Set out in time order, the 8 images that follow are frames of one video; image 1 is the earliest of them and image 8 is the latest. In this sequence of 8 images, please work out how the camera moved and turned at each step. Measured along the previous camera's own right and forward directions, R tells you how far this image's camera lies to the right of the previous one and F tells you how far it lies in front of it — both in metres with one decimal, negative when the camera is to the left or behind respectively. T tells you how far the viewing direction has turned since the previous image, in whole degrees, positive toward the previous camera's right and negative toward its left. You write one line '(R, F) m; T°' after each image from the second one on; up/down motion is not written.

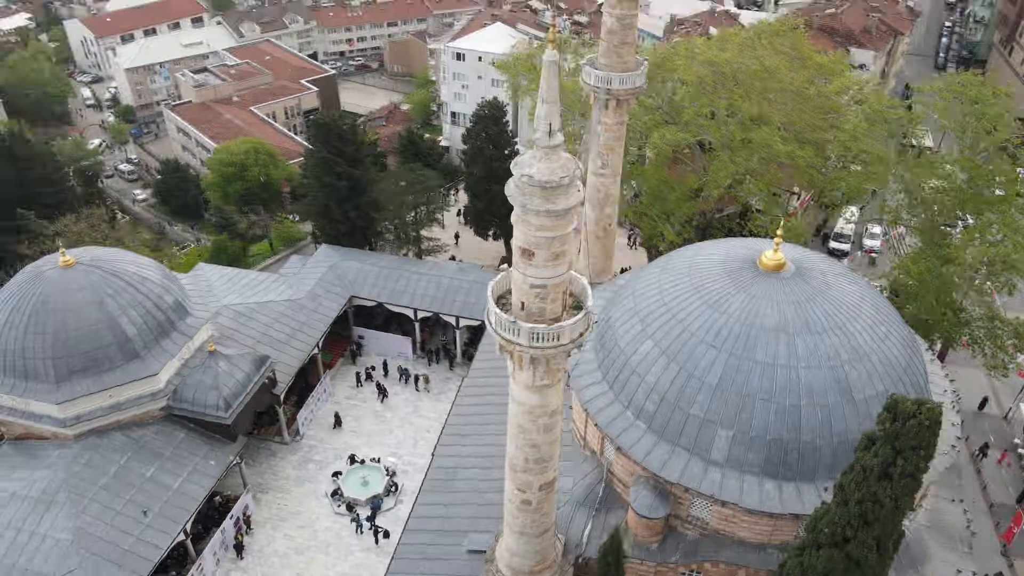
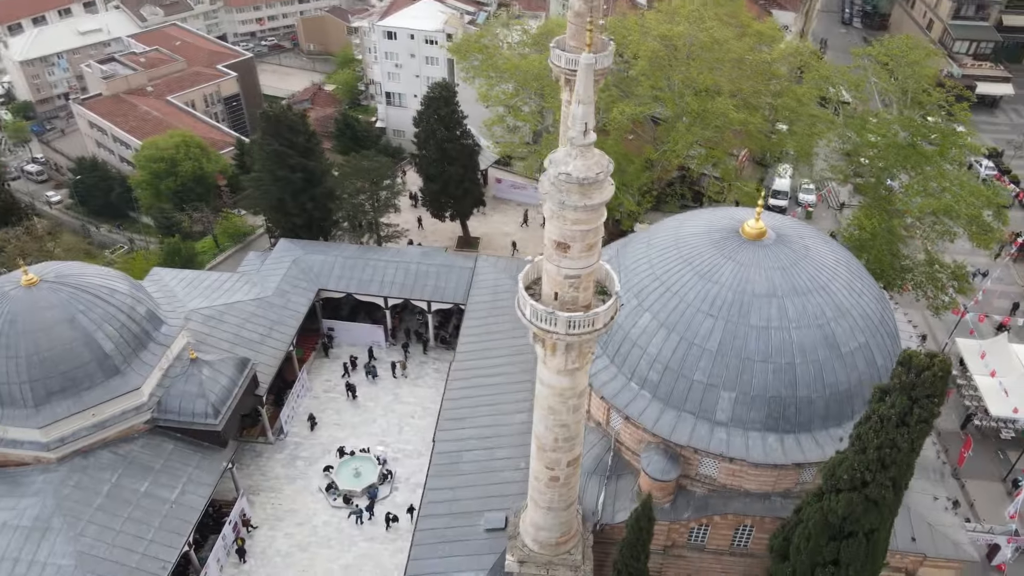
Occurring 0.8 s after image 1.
(-2.2, -0.5) m; +6°
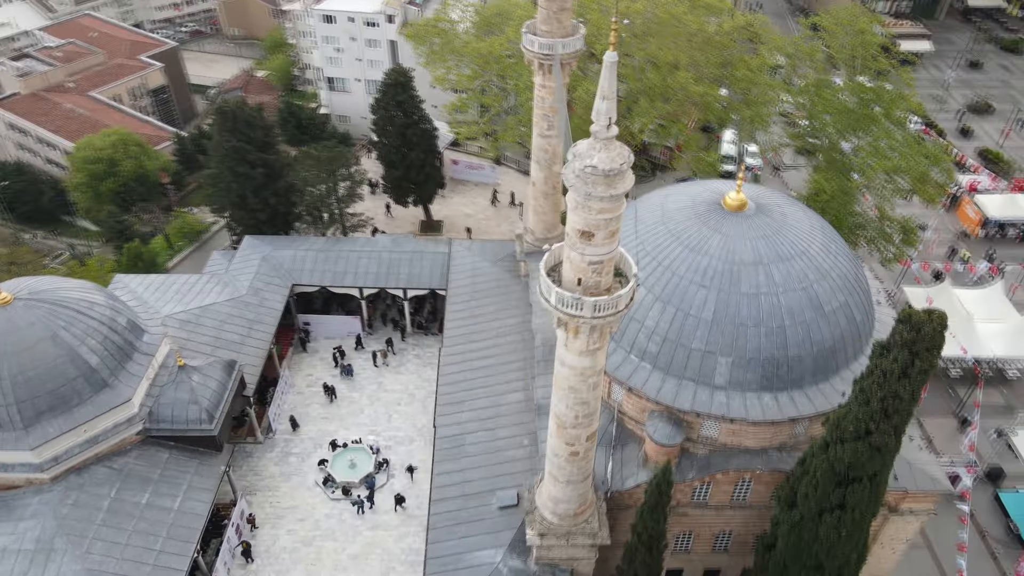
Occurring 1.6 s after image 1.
(-1.8, -0.5) m; +5°
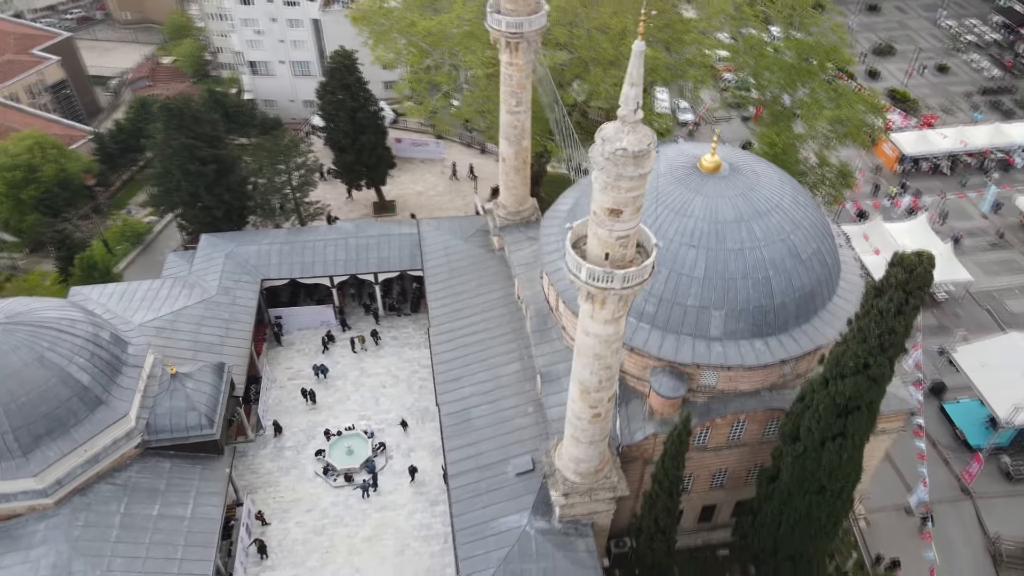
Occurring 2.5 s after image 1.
(-2.5, -0.7) m; +6°
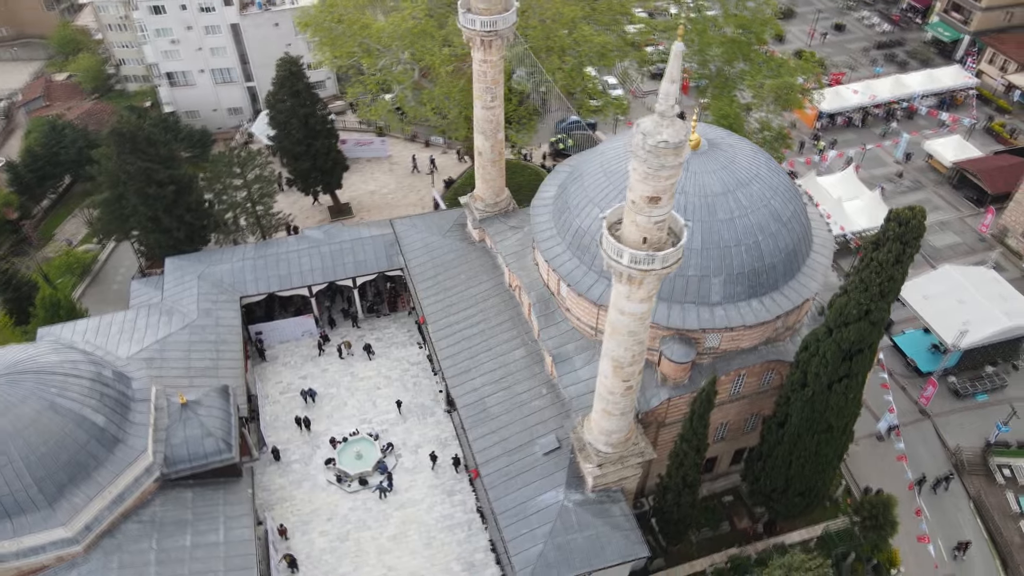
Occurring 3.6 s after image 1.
(-3.3, -0.8) m; +7°
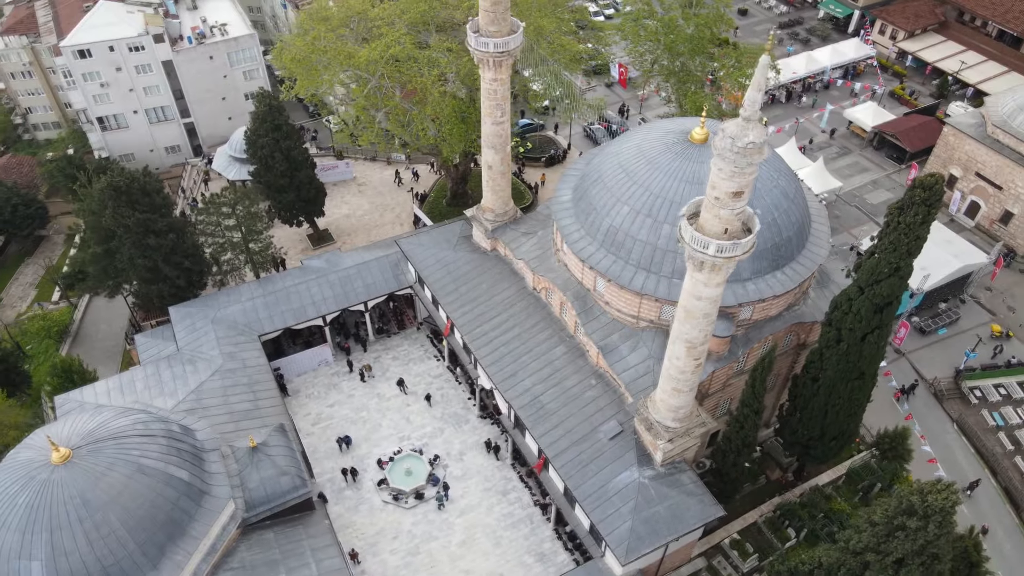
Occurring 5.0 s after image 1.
(-5.4, -1.2) m; +8°
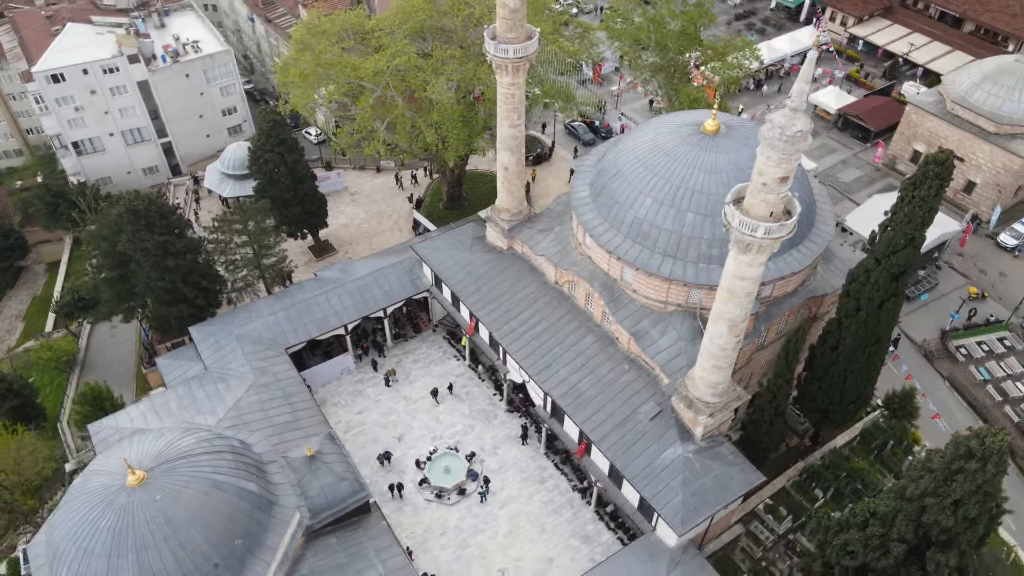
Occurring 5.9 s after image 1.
(-3.5, -1.0) m; +4°
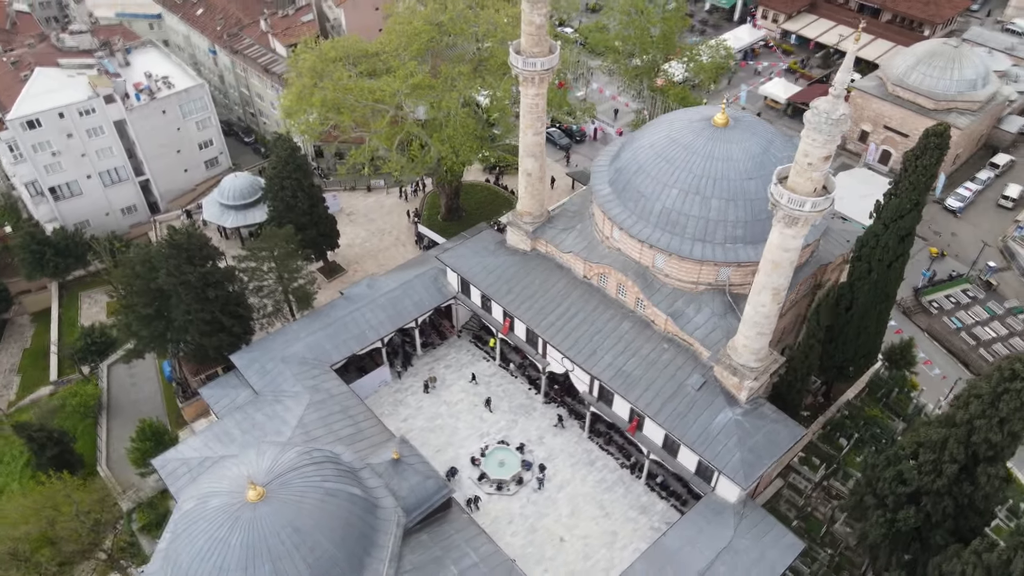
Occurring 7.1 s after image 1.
(-5.2, -1.8) m; +6°
